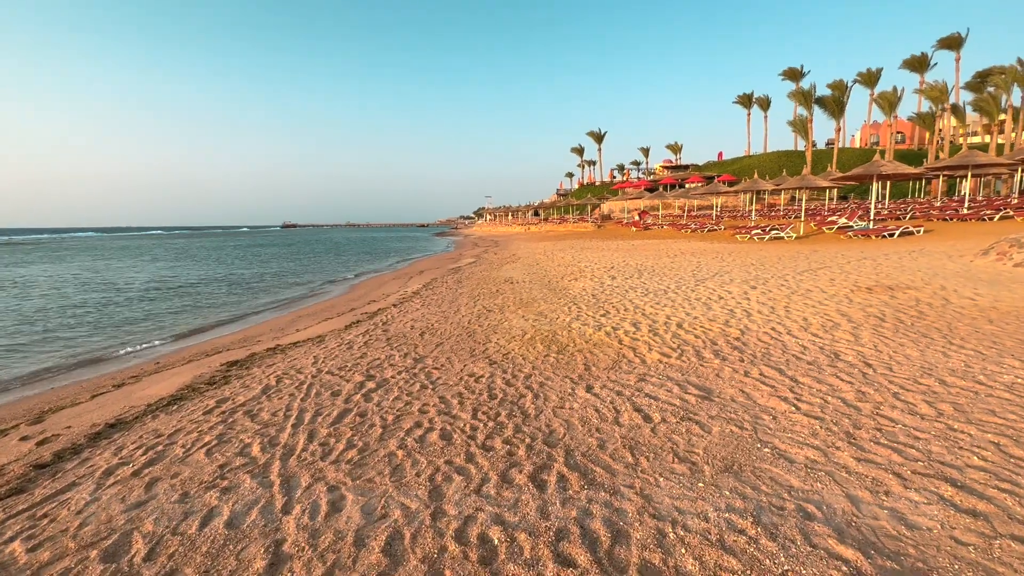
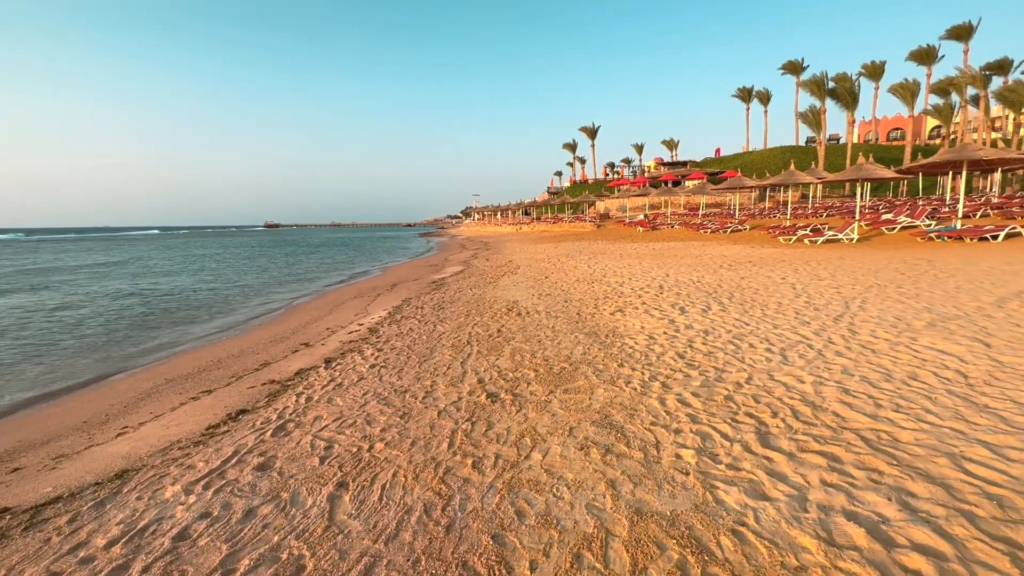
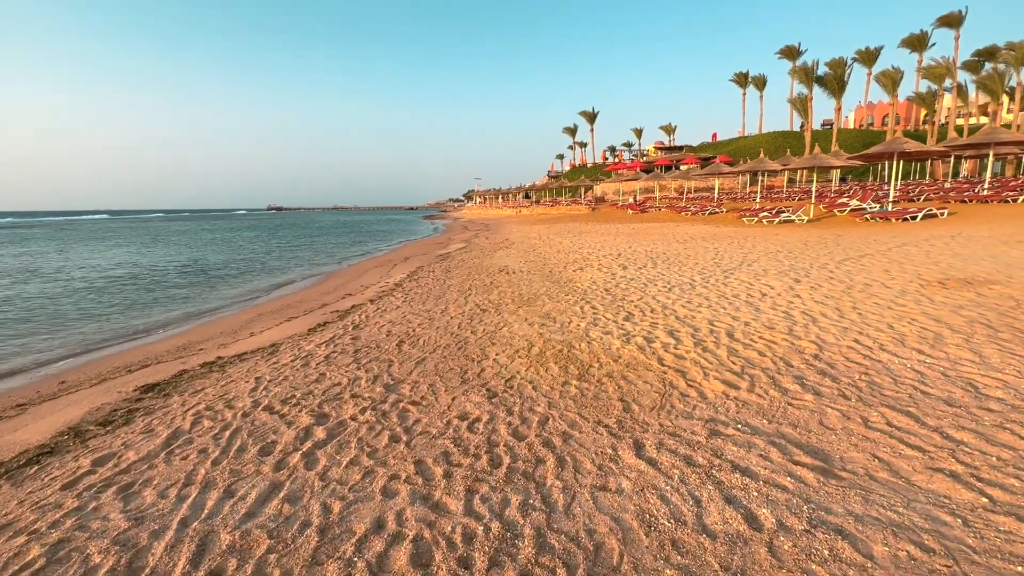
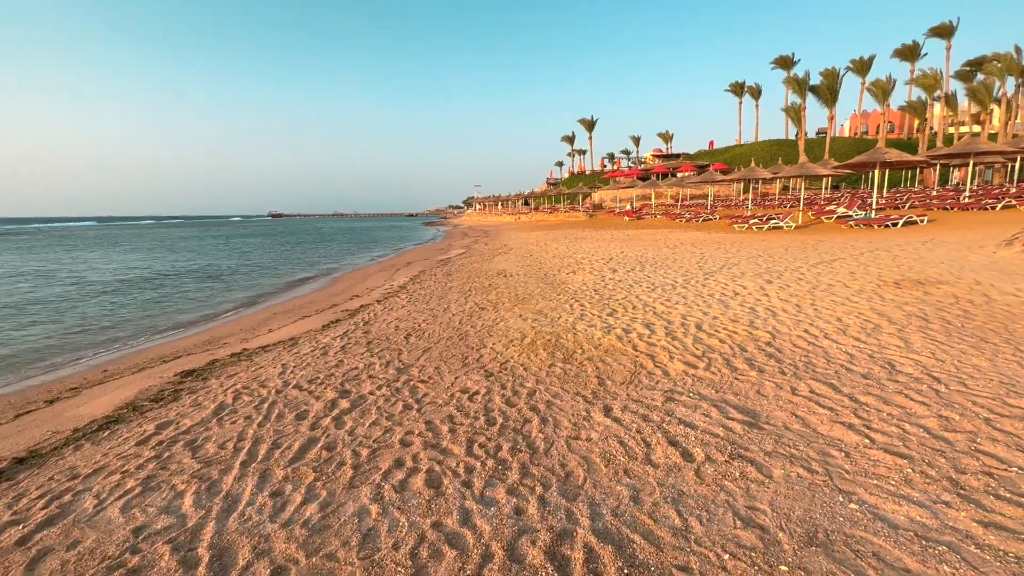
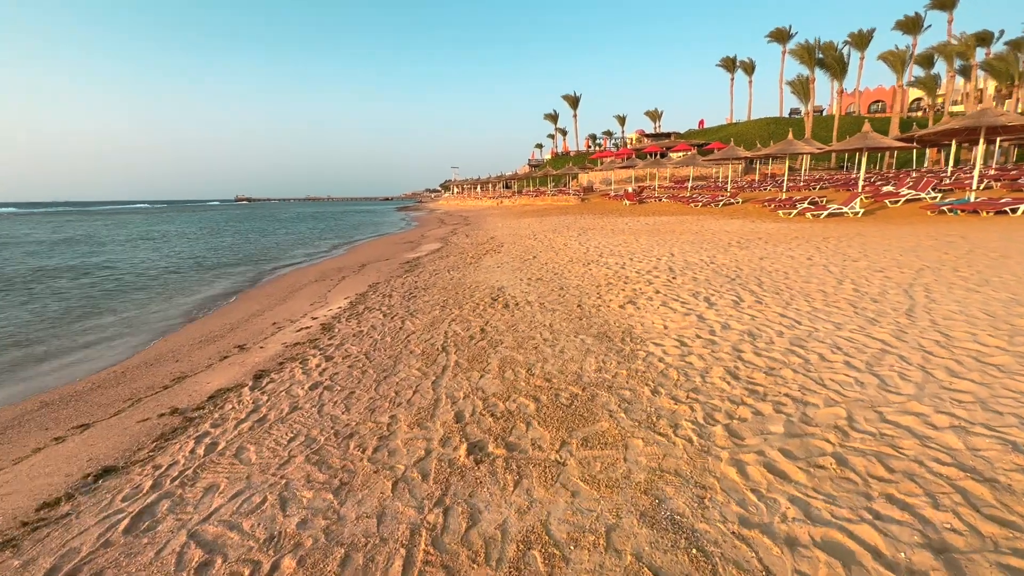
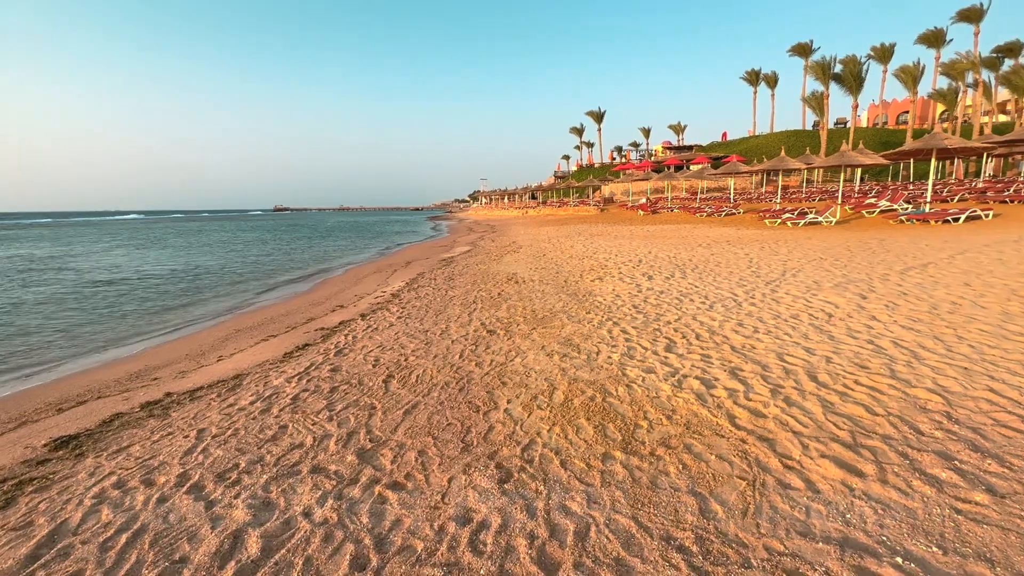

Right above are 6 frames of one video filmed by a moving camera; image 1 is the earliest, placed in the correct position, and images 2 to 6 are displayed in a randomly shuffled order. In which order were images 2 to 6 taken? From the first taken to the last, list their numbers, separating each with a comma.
4, 3, 6, 2, 5
